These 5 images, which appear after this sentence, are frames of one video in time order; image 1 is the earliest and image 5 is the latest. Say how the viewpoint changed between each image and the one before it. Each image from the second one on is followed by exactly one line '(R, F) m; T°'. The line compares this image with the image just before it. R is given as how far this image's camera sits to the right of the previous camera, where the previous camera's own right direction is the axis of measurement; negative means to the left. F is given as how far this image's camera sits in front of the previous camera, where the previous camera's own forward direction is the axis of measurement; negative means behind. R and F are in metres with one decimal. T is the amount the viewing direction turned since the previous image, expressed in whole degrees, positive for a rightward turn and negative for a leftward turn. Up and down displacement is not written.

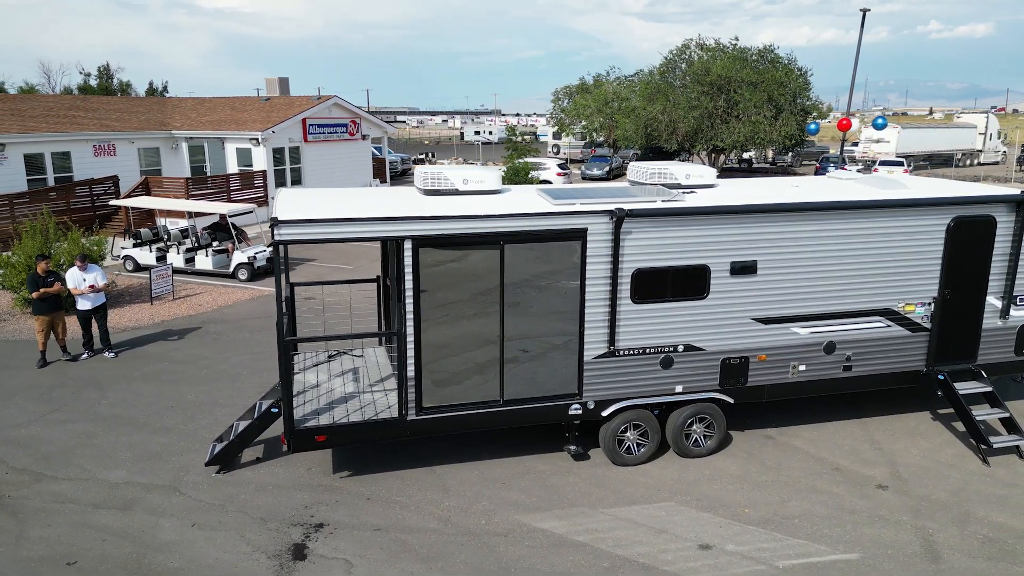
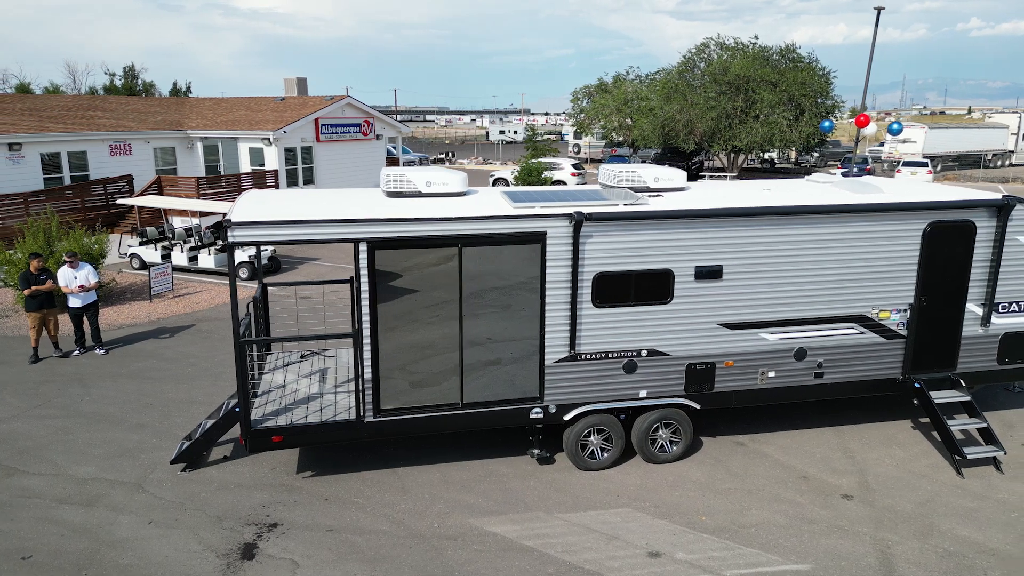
(+0.6, 0.0) m; -2°
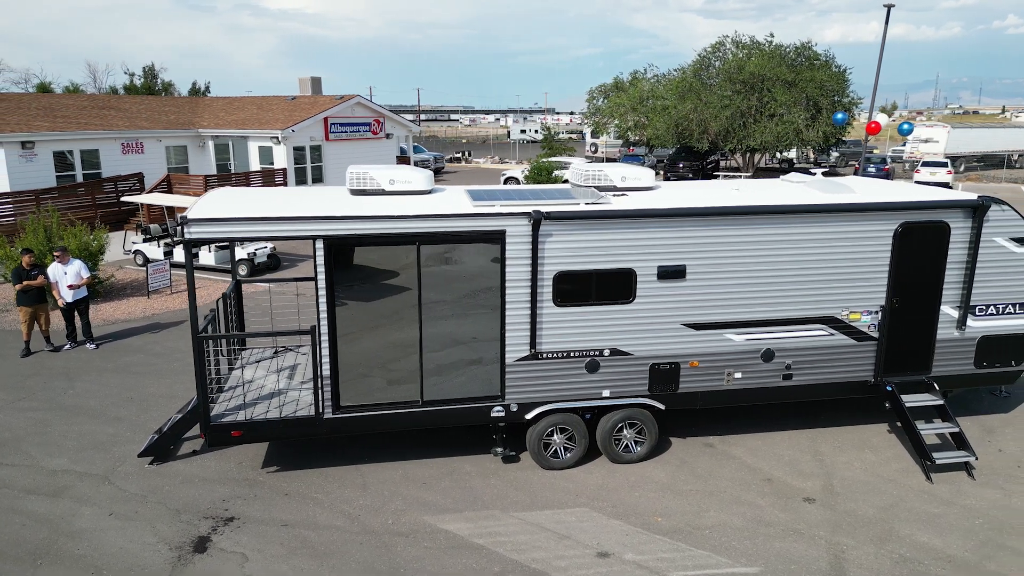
(+0.6, 0.0) m; -2°
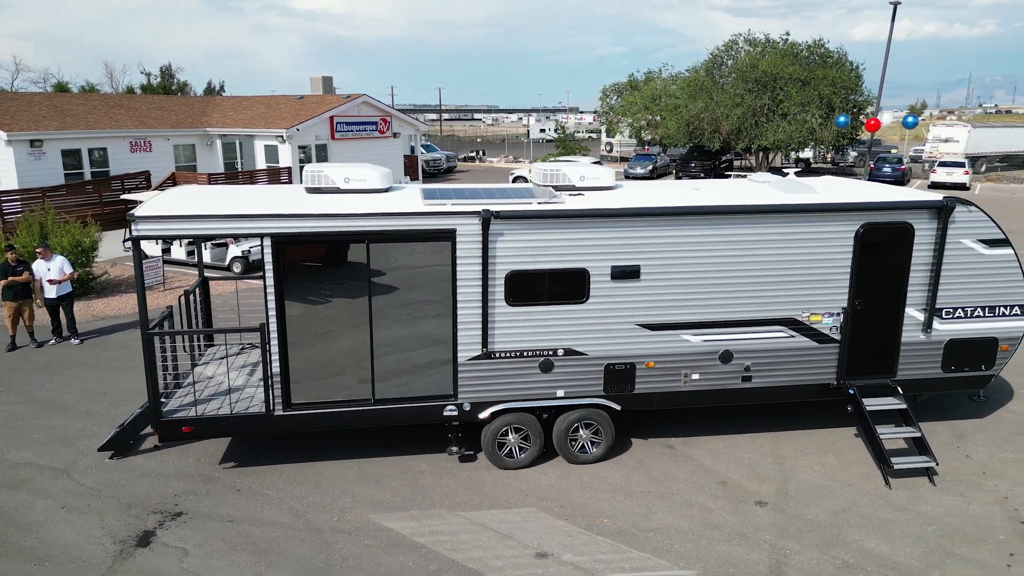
(+0.6, 0.0) m; -2°
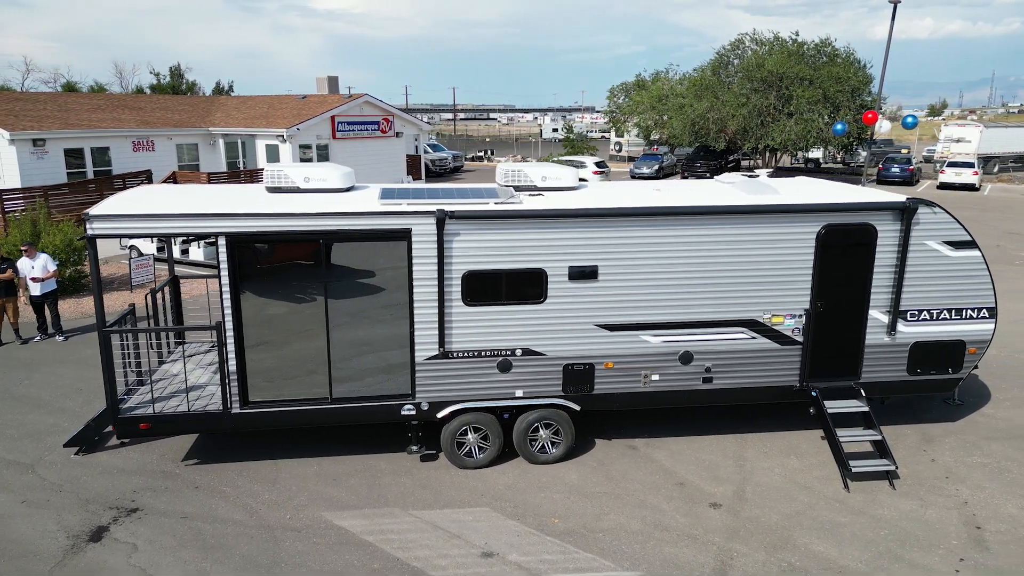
(+0.5, 0.0) m; -1°
